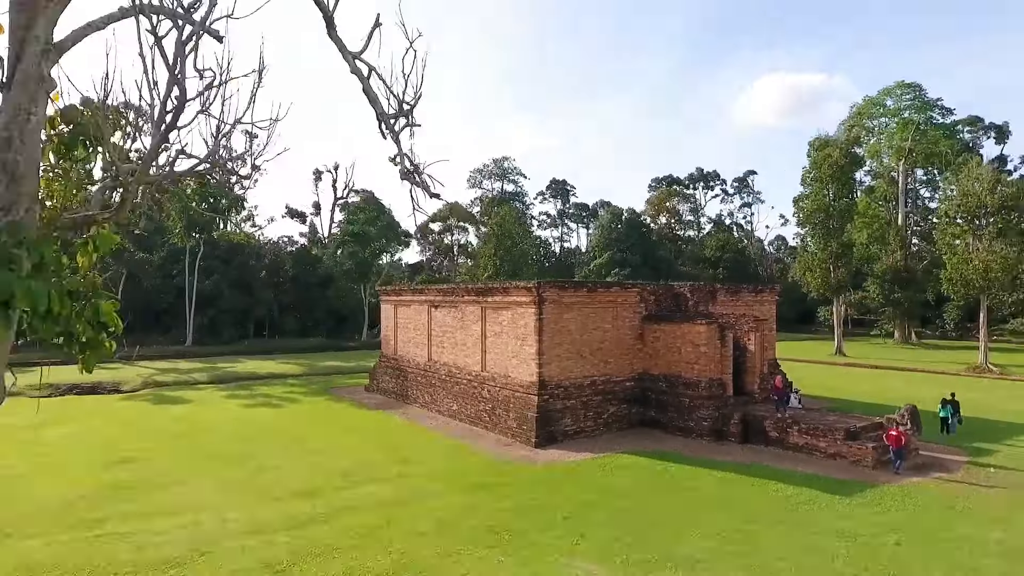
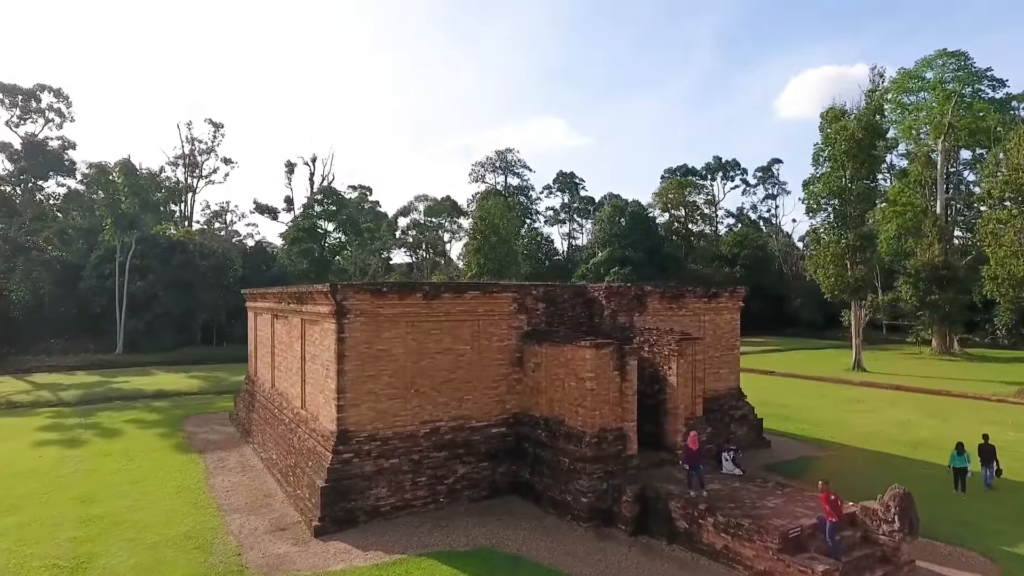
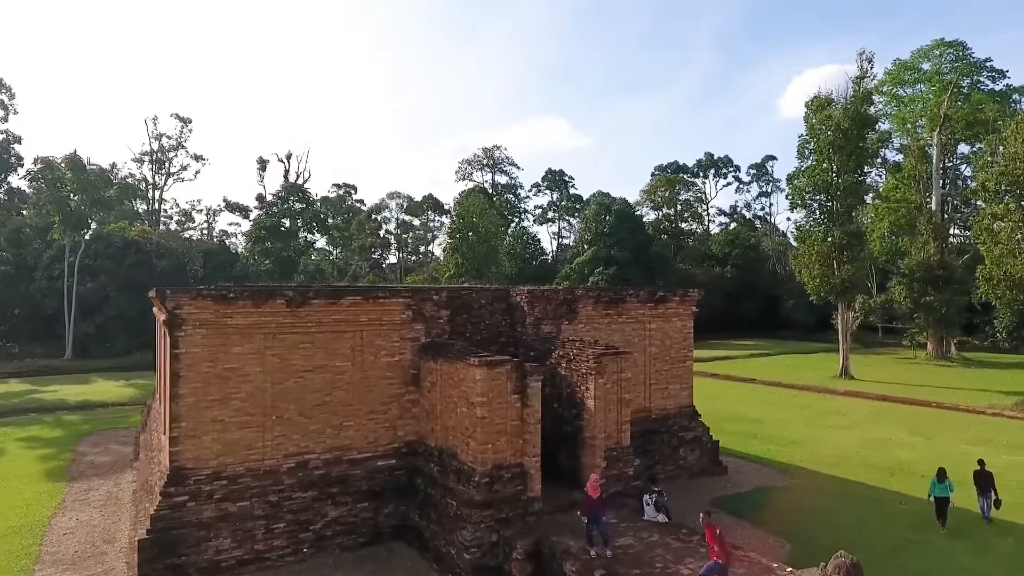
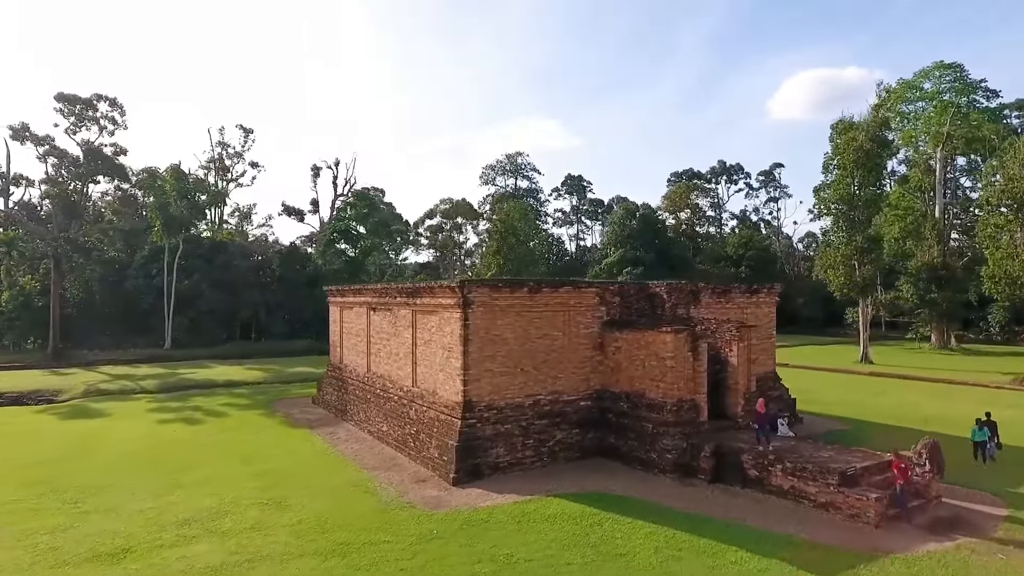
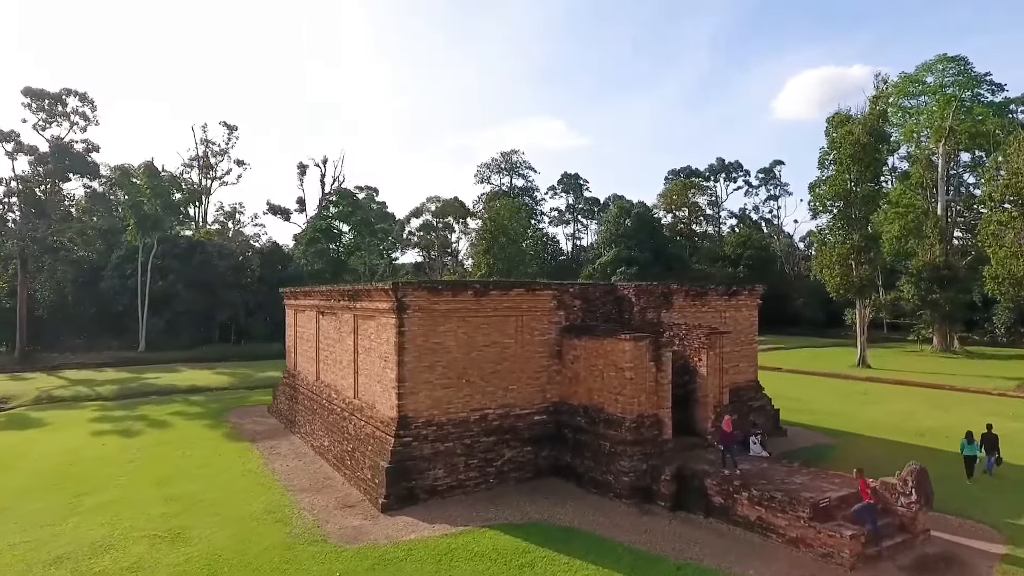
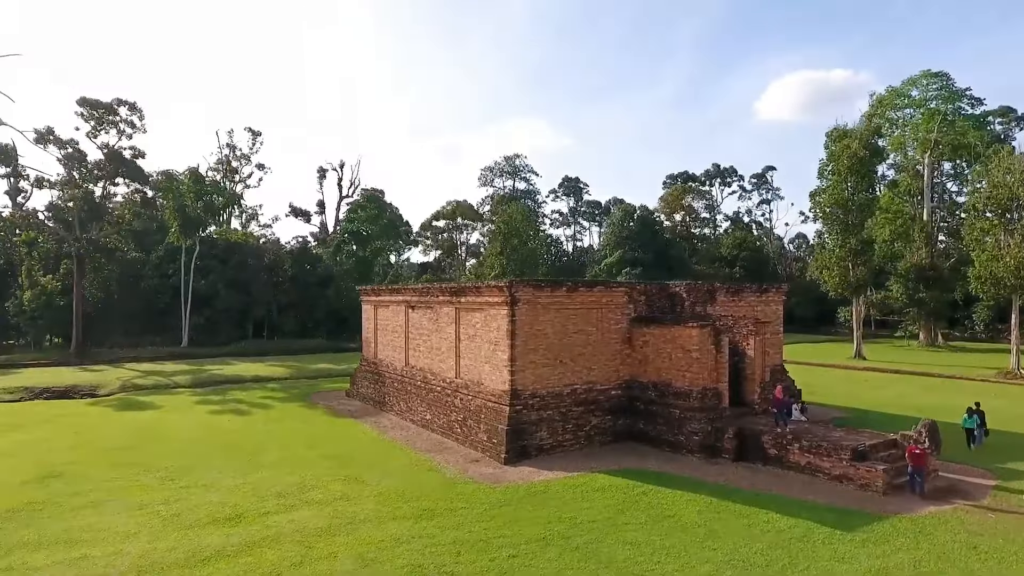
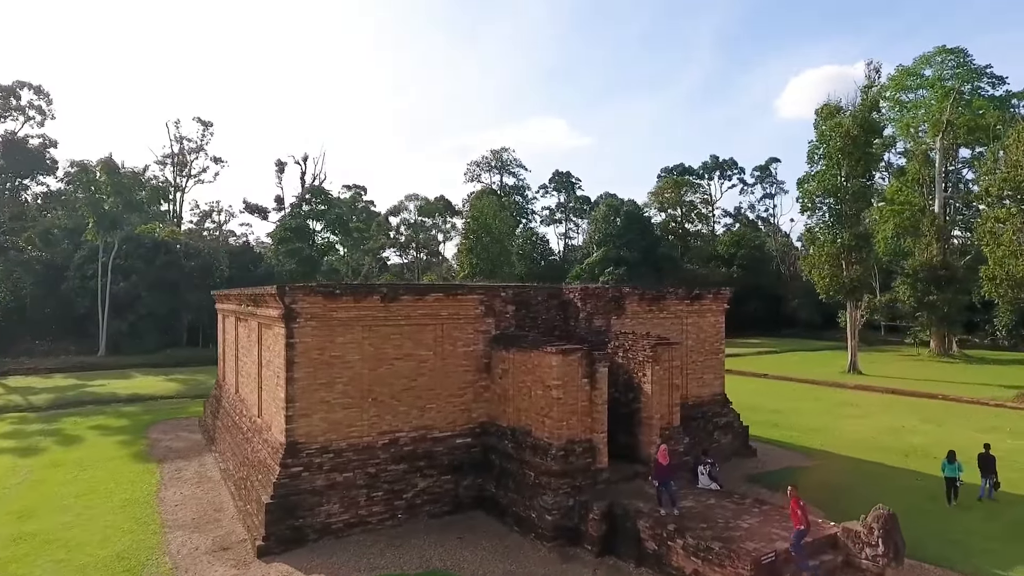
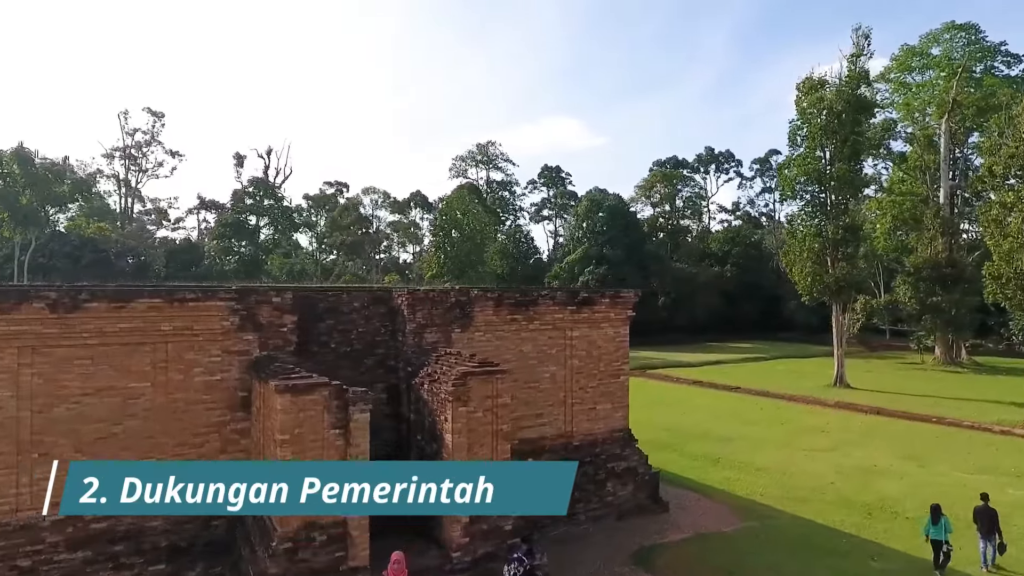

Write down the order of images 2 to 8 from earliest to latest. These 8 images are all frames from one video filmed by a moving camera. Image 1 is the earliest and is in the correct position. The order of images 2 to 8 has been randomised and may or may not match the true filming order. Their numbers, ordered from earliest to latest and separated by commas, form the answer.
6, 4, 5, 2, 7, 3, 8
